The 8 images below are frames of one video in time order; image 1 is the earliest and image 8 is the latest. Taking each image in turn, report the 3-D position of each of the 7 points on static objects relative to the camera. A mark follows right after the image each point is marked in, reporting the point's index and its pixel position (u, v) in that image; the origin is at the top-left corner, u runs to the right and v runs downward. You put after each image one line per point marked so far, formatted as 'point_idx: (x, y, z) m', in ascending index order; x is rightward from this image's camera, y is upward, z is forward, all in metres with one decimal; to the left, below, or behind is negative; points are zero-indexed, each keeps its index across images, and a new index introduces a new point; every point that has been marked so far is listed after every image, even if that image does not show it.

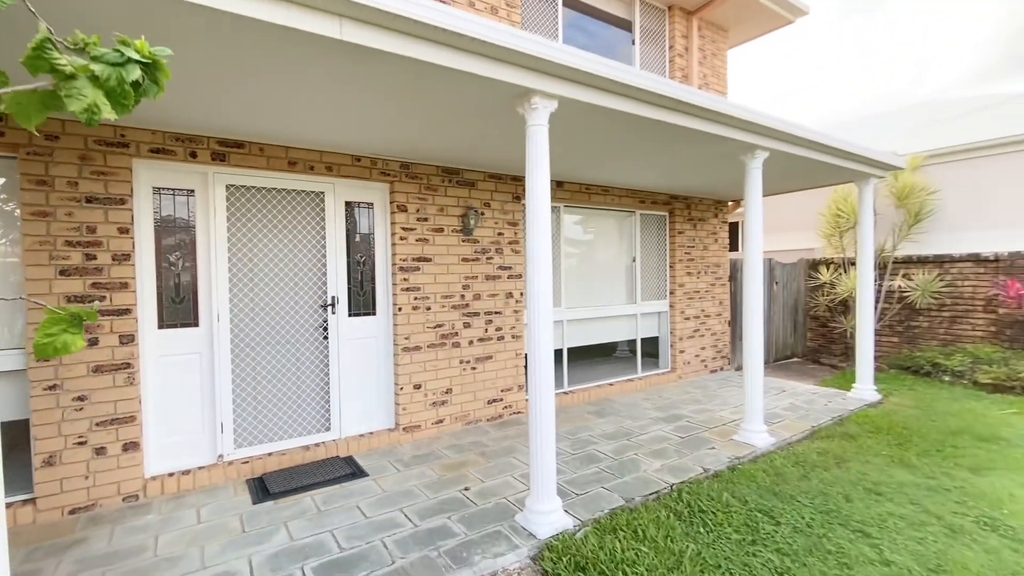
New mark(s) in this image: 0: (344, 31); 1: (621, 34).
0: (-0.7, +1.1, +2.1) m
1: (+1.4, +3.4, +6.3) m
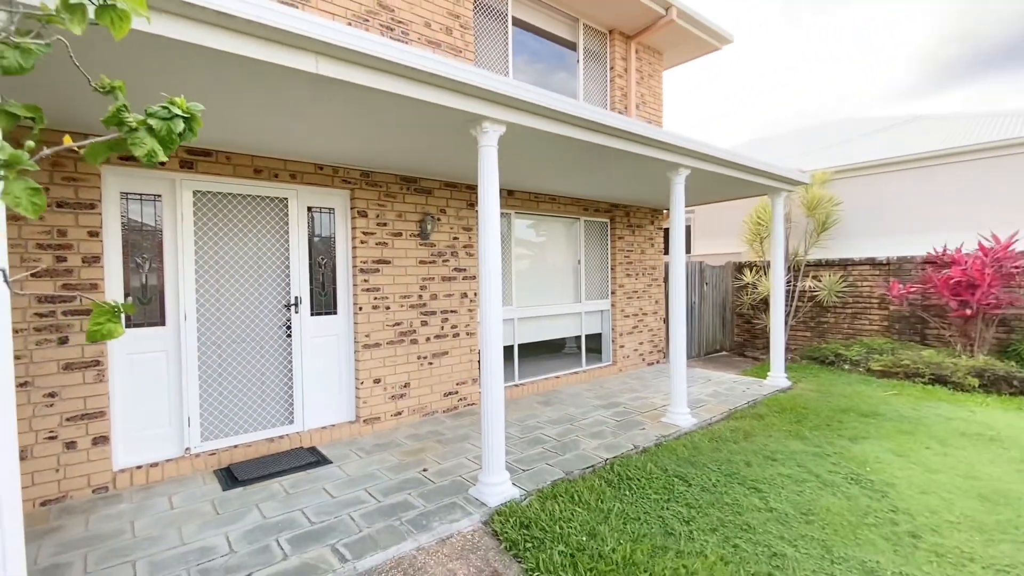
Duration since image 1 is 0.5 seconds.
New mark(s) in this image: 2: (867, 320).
0: (-1.0, +1.1, +2.4) m
1: (+0.8, +3.4, +6.8) m
2: (+5.6, -0.5, +7.5) m
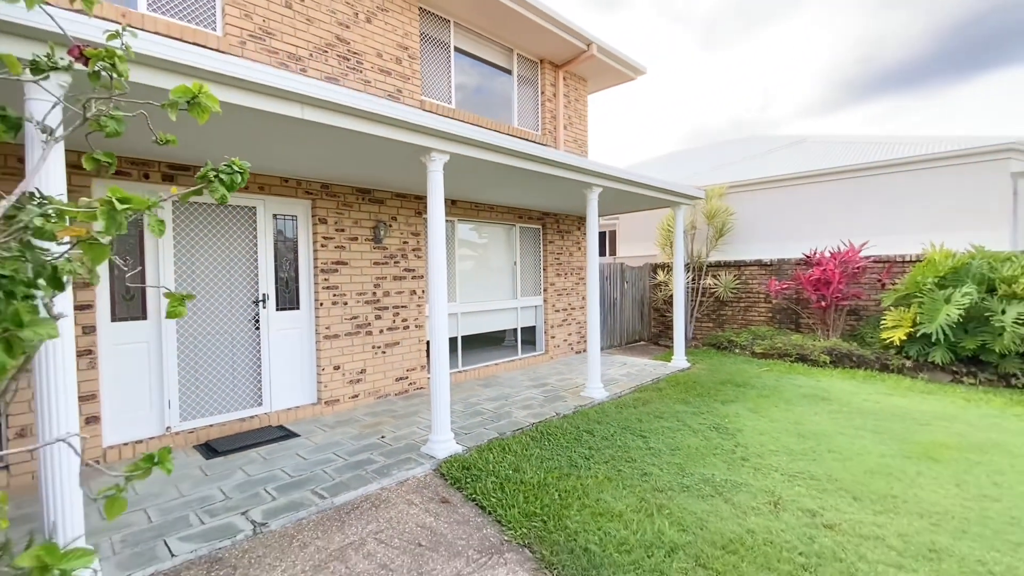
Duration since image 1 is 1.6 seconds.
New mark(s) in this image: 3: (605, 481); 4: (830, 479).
0: (-1.4, +1.2, +3.1) m
1: (-0.1, +3.4, +7.7) m
2: (+4.6, -0.5, +8.9) m
3: (+0.7, -1.4, +3.5) m
4: (+2.3, -1.4, +3.5) m
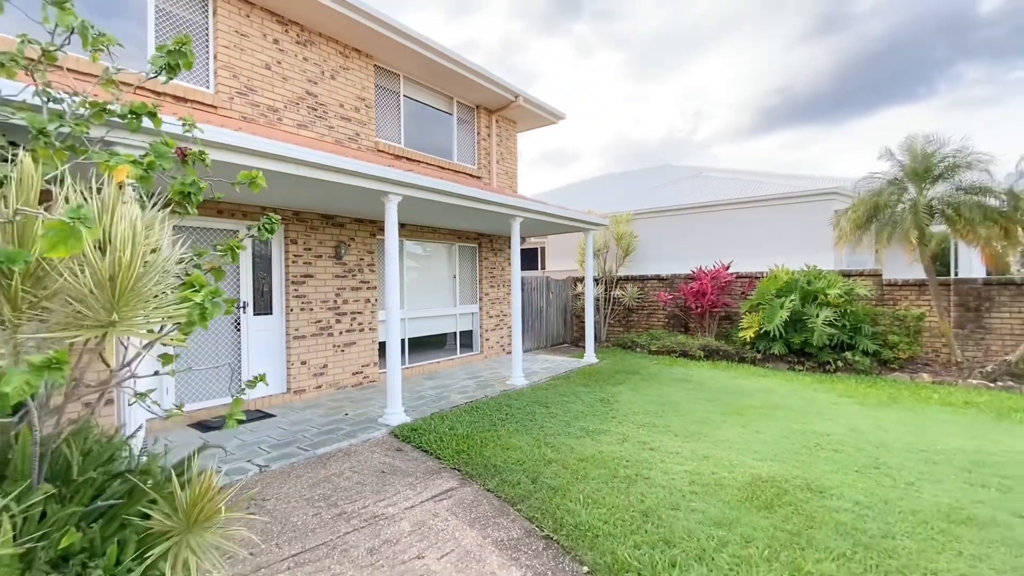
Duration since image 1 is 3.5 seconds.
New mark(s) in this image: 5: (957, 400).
0: (-2.0, +1.1, +4.4) m
1: (-1.3, +3.2, +9.1) m
2: (+3.2, -0.7, +10.8) m
3: (0.0, -1.5, +4.9) m
4: (+1.7, -1.5, +5.2) m
5: (+6.1, -1.5, +6.6) m
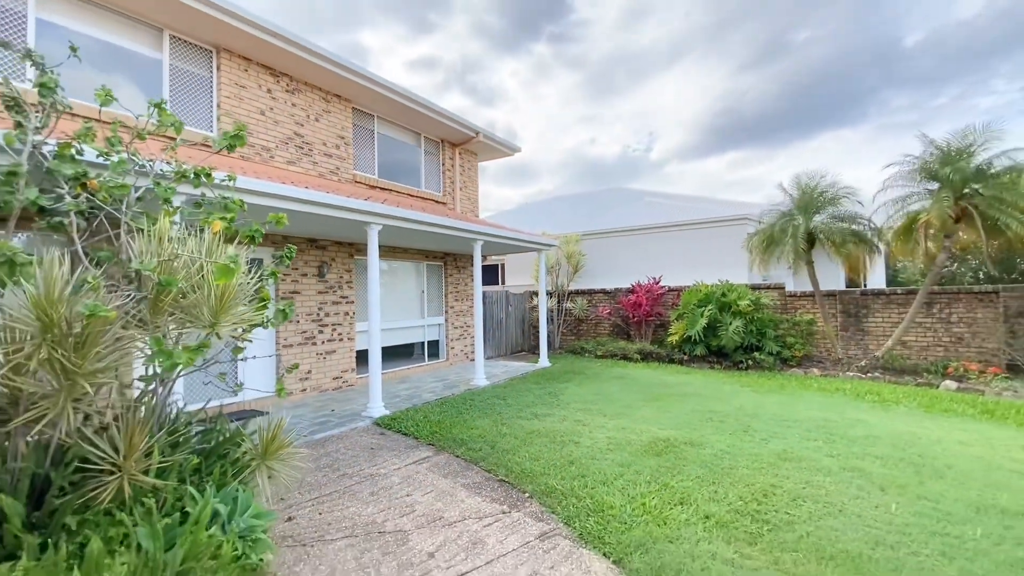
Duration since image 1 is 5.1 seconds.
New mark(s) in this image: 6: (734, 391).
0: (-2.4, +0.9, +5.5) m
1: (-2.1, +2.9, +10.3) m
2: (+2.3, -1.0, +12.2) m
3: (-0.5, -1.6, +6.1) m
4: (+1.2, -1.6, +6.5) m
5: (+5.5, -1.7, +8.2) m
6: (+3.6, -1.7, +7.8) m
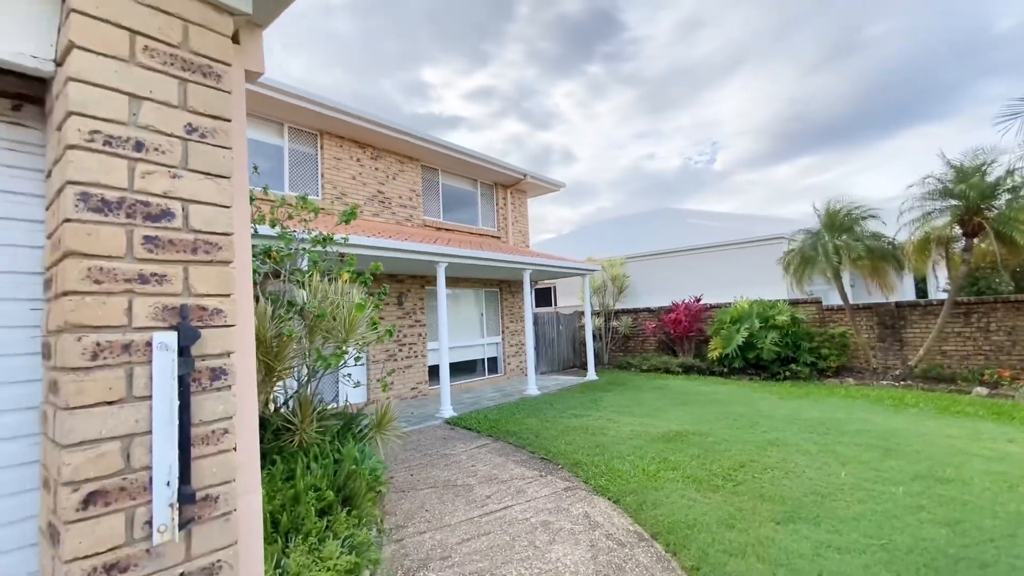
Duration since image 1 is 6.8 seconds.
0: (-1.9, +0.5, +7.2) m
1: (-1.0, +2.3, +12.1) m
2: (+3.7, -1.5, +13.2) m
3: (+0.2, -2.0, +7.4) m
4: (+1.9, -2.0, +7.6) m
5: (+6.4, -1.9, +8.8) m
6: (+4.5, -2.0, +8.6) m
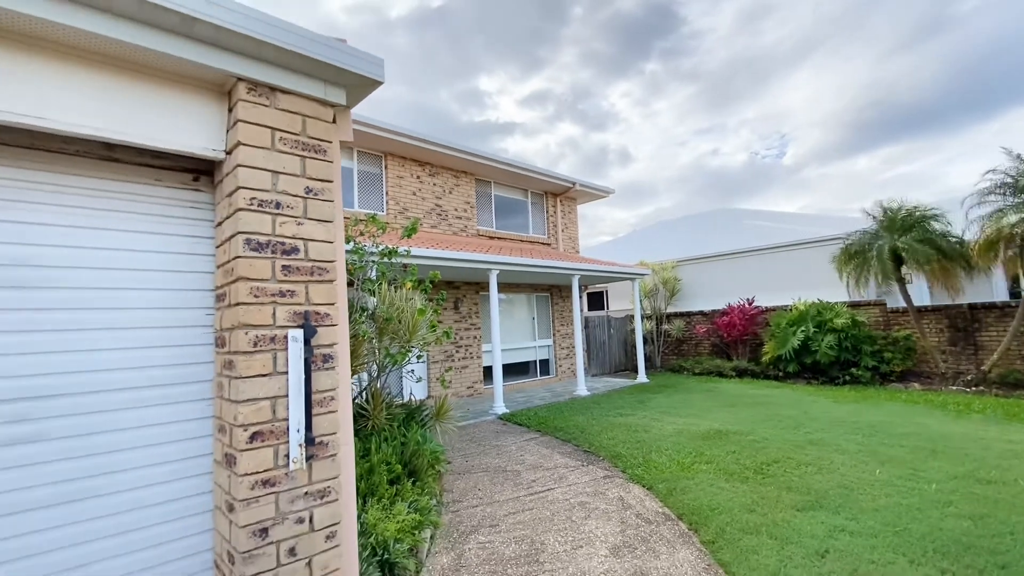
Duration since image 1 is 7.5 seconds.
0: (-1.1, +0.4, +7.9) m
1: (+0.3, +2.2, +12.7) m
2: (+5.2, -1.6, +13.2) m
3: (+1.0, -2.1, +7.9) m
4: (+2.7, -2.0, +7.9) m
5: (+7.3, -2.0, +8.5) m
6: (+5.4, -2.0, +8.5) m
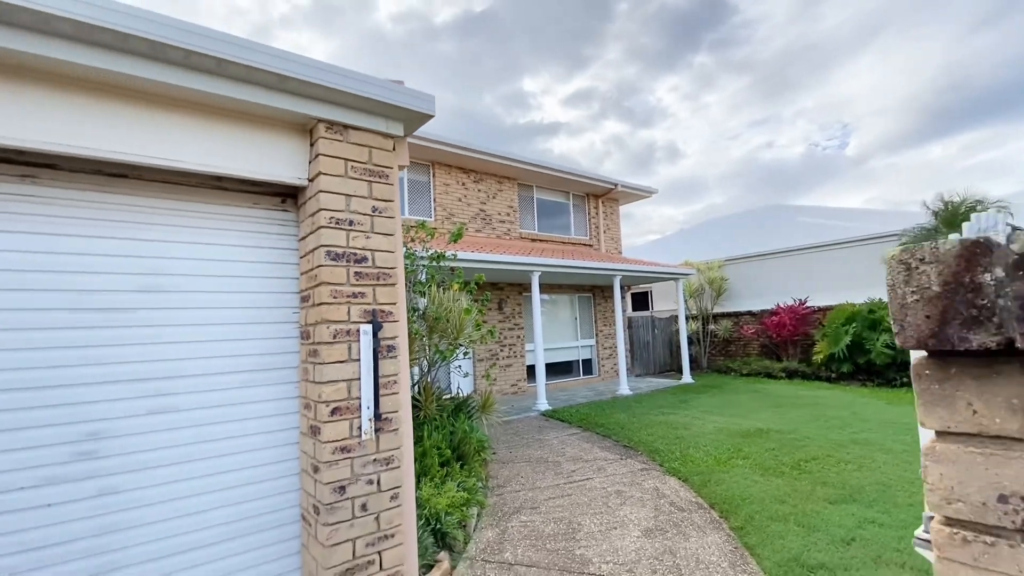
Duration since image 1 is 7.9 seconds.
0: (-0.4, +0.4, +8.4) m
1: (+1.4, +2.2, +12.9) m
2: (+6.4, -1.6, +13.0) m
3: (+1.7, -2.1, +8.1) m
4: (+3.4, -2.0, +7.9) m
5: (+8.0, -1.9, +8.1) m
6: (+6.2, -2.0, +8.3) m
